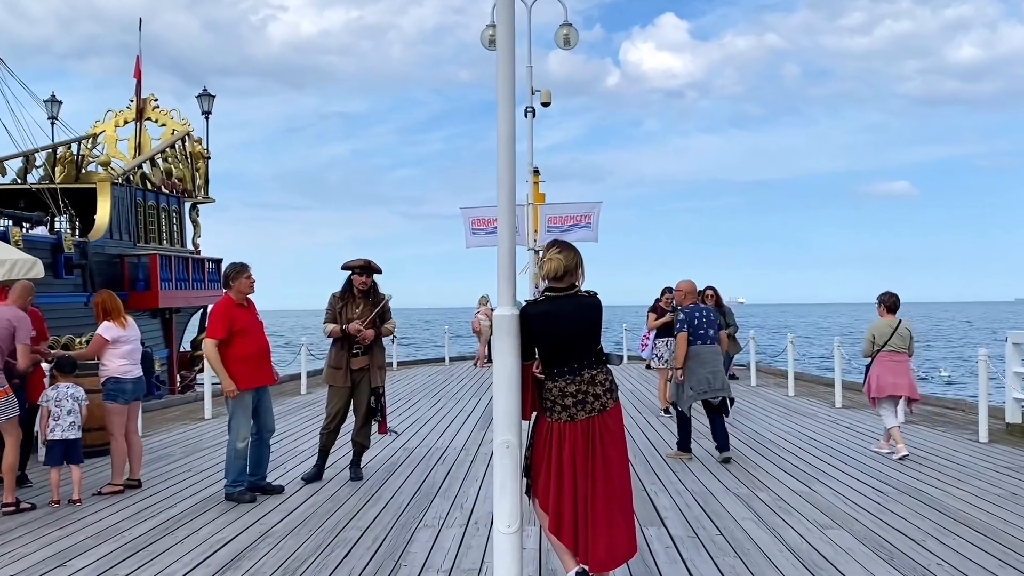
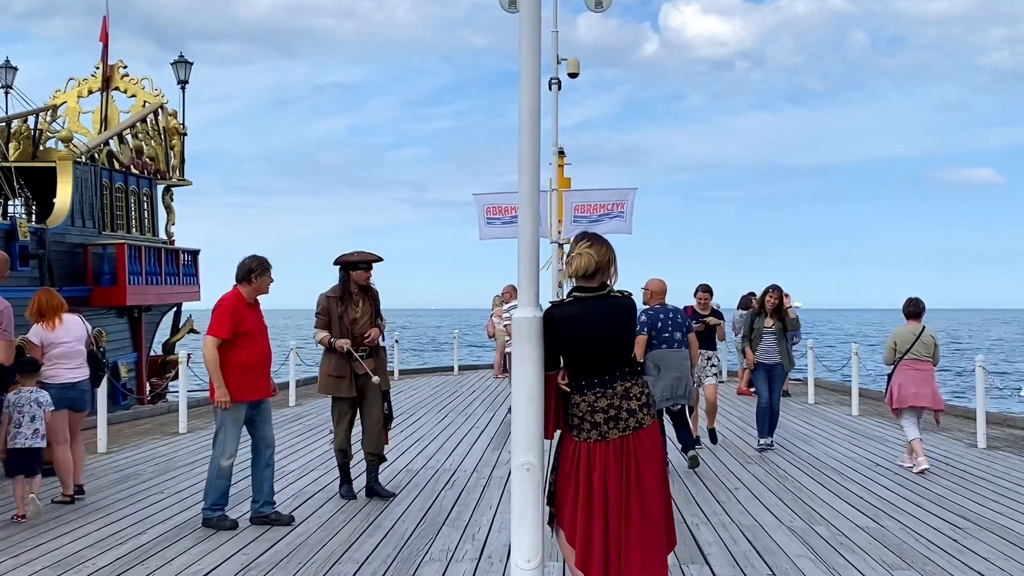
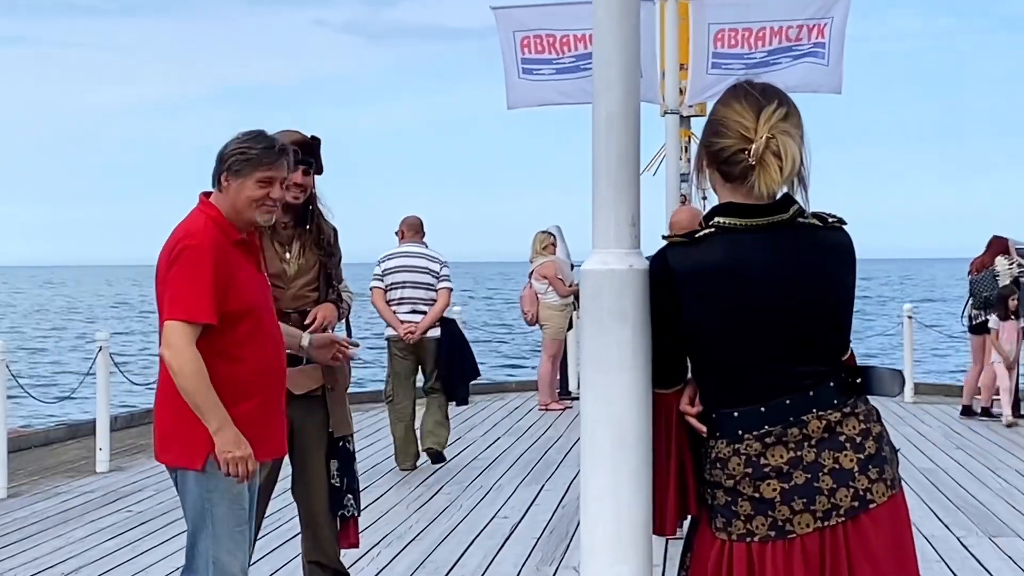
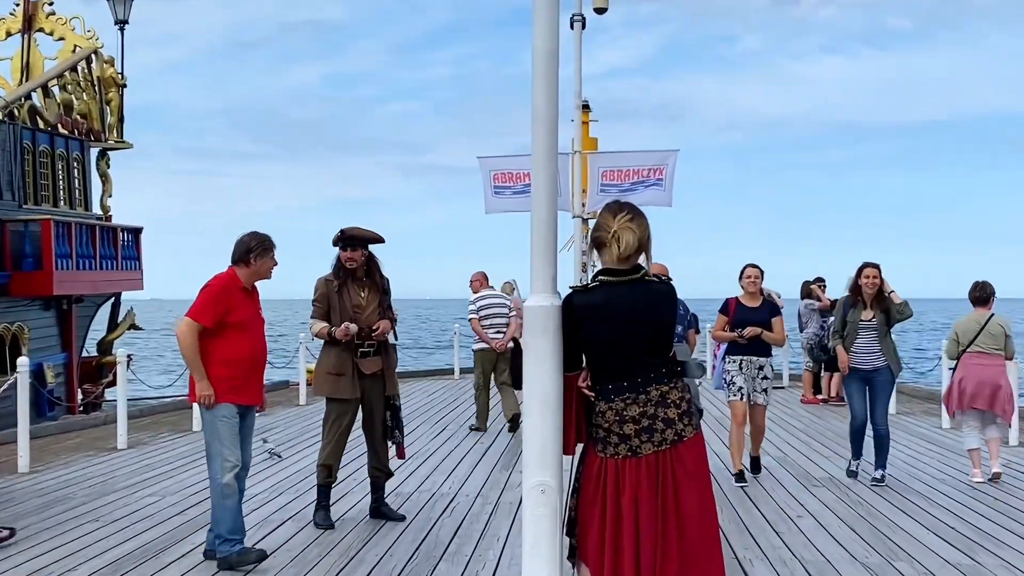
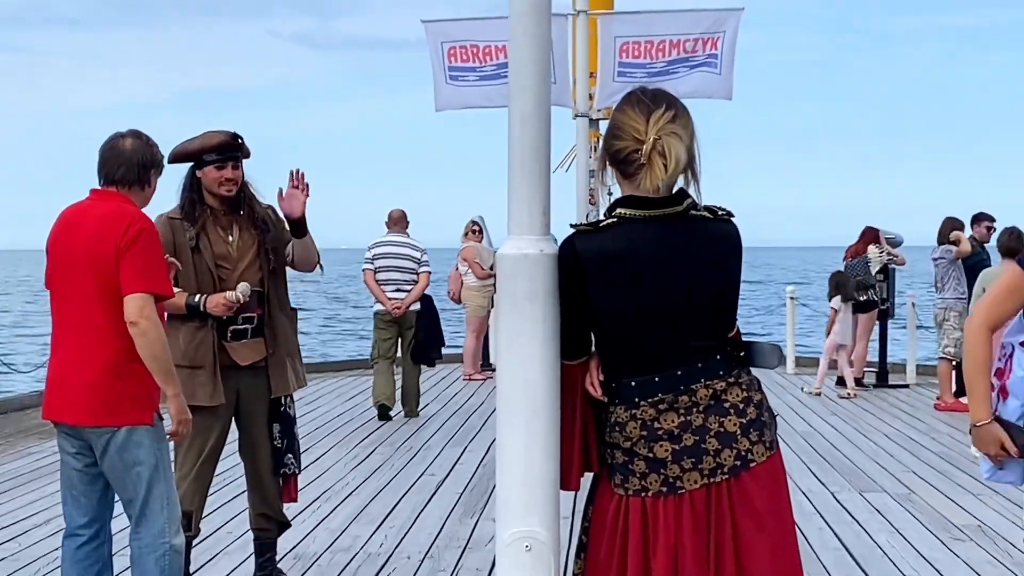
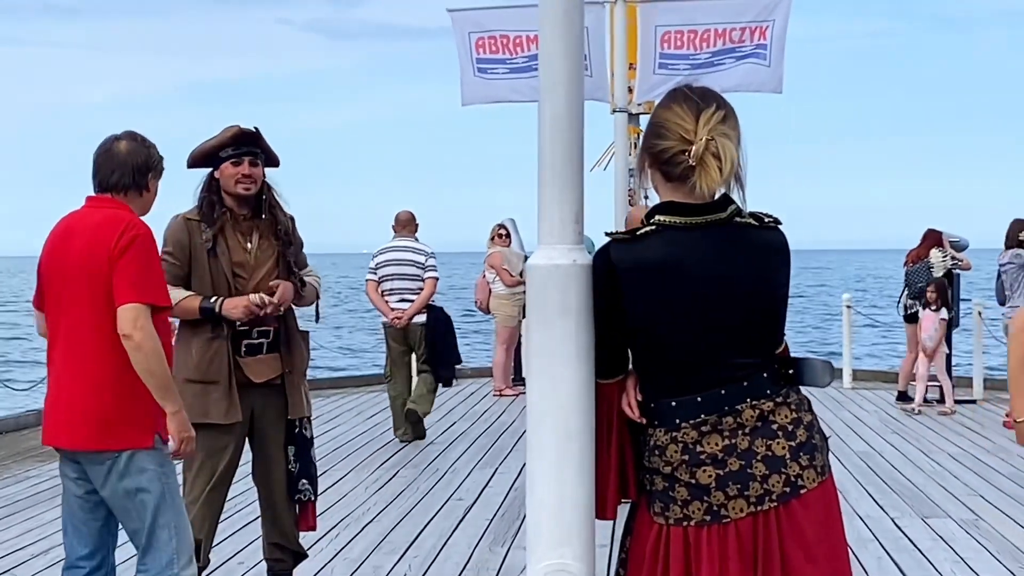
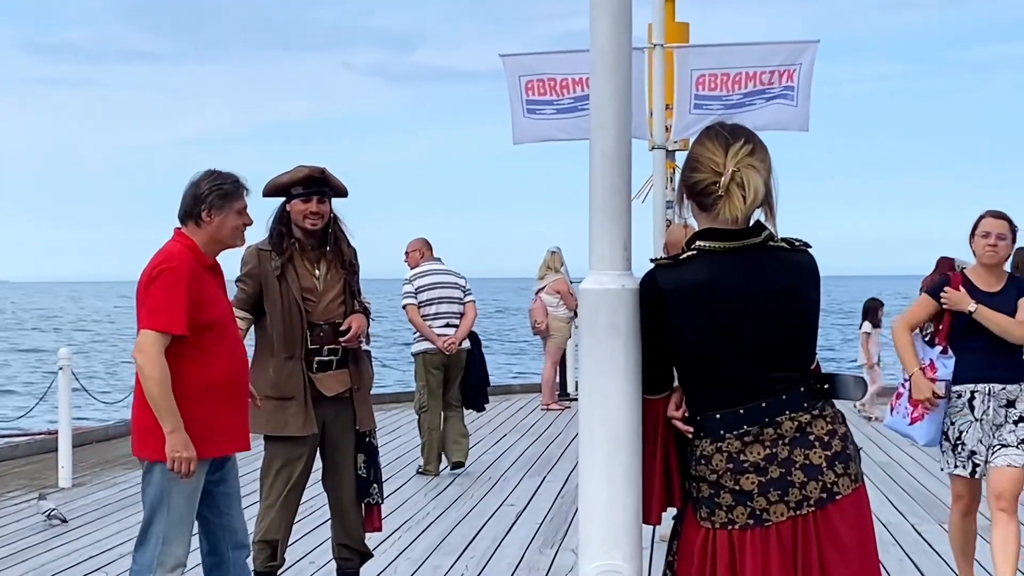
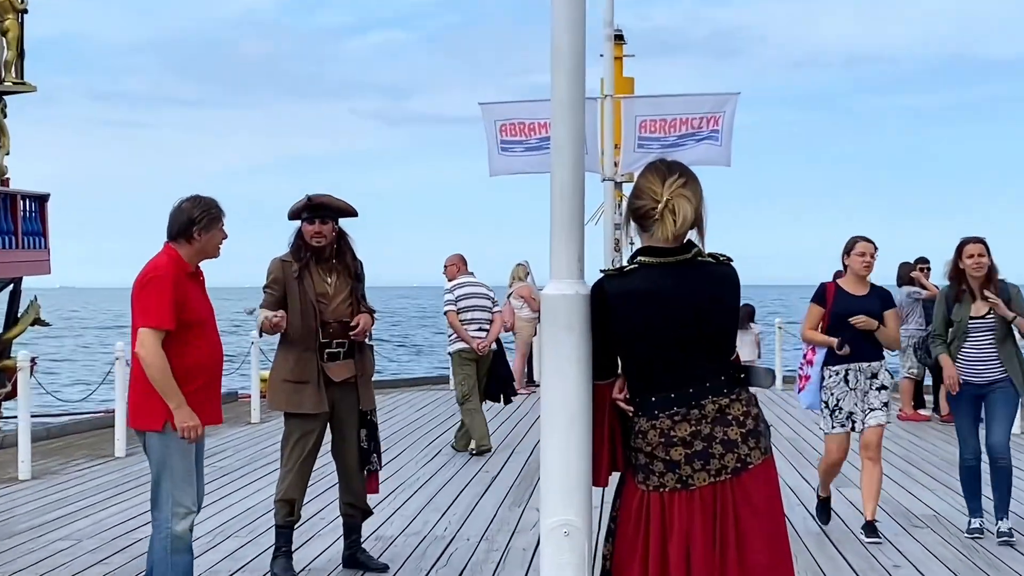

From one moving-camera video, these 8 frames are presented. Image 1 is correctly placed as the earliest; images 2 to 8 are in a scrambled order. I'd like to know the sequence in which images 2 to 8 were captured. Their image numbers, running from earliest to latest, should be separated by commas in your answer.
2, 4, 8, 7, 3, 6, 5
